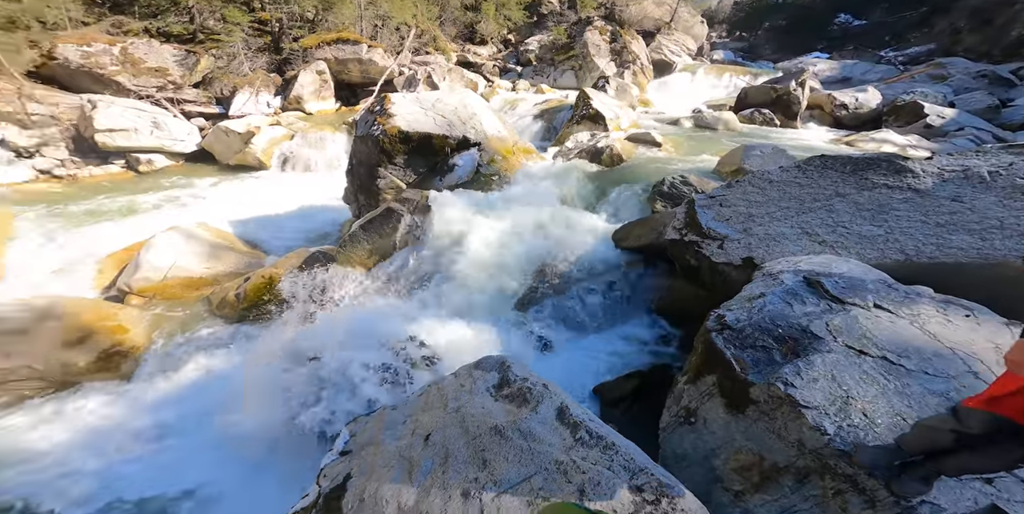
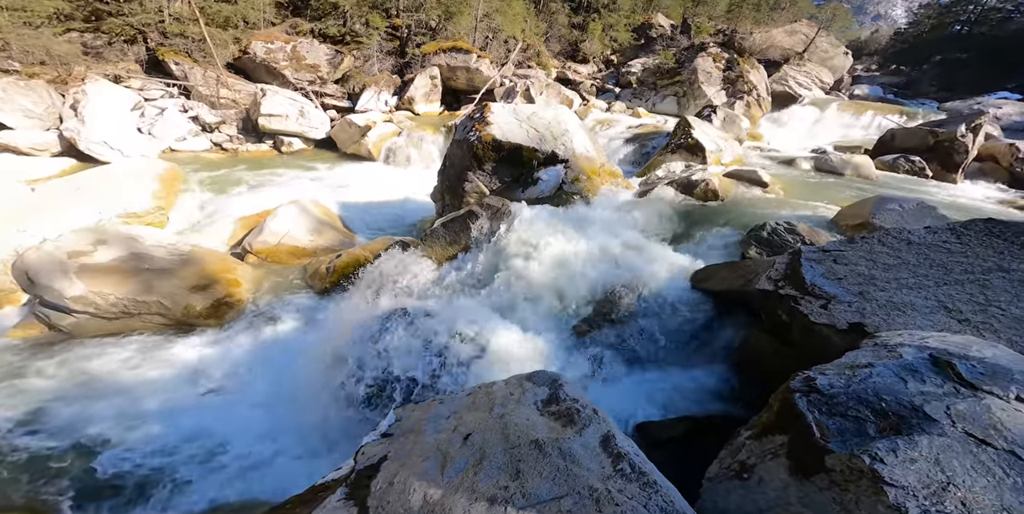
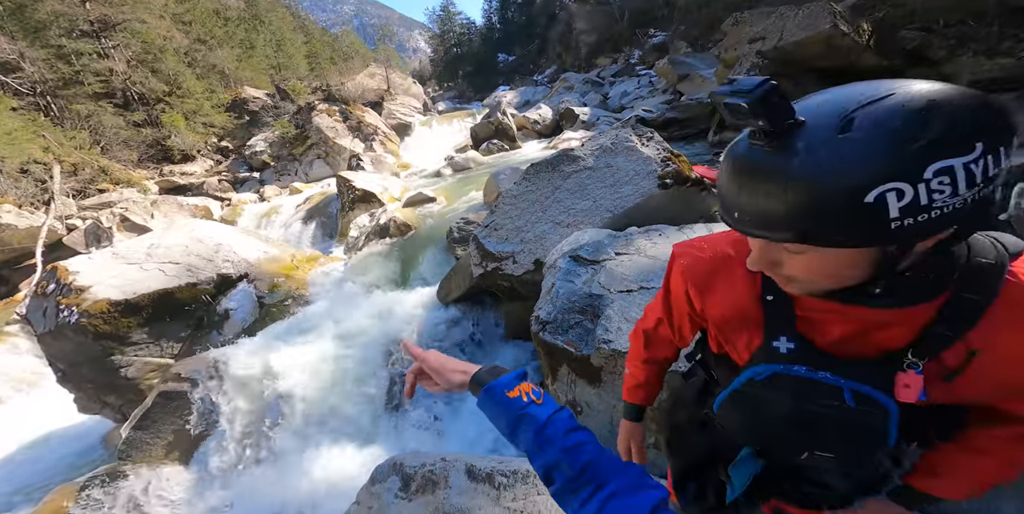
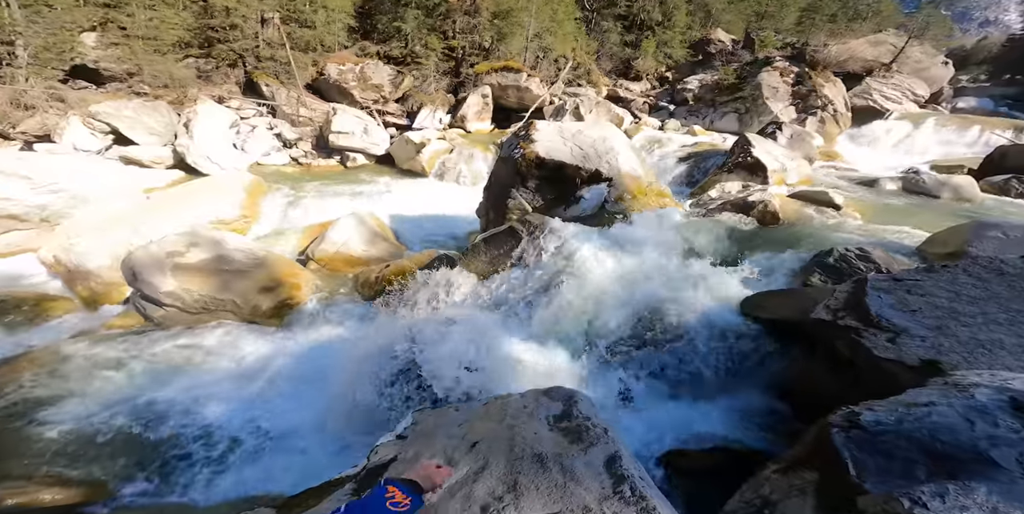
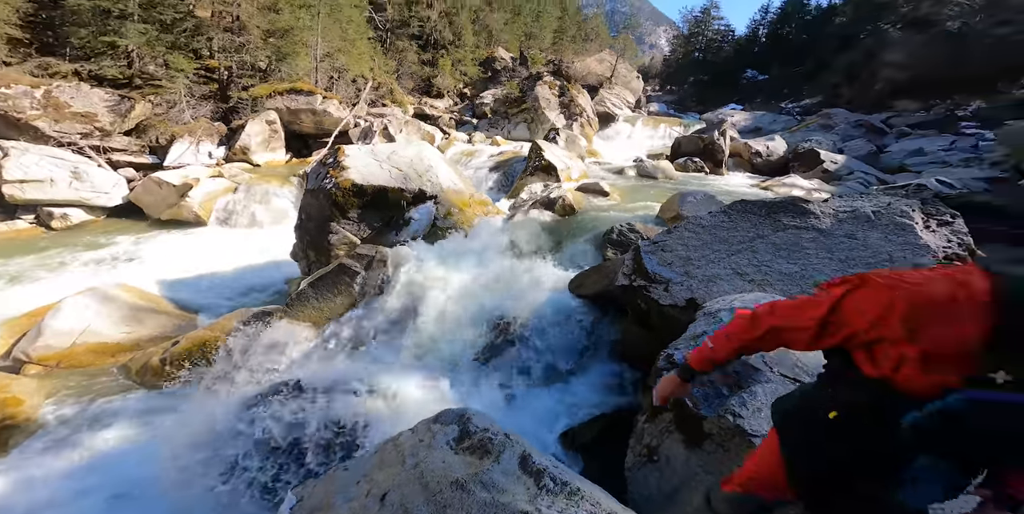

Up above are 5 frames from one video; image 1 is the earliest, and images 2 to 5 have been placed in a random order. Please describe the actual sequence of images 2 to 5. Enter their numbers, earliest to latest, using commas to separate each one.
2, 5, 3, 4
